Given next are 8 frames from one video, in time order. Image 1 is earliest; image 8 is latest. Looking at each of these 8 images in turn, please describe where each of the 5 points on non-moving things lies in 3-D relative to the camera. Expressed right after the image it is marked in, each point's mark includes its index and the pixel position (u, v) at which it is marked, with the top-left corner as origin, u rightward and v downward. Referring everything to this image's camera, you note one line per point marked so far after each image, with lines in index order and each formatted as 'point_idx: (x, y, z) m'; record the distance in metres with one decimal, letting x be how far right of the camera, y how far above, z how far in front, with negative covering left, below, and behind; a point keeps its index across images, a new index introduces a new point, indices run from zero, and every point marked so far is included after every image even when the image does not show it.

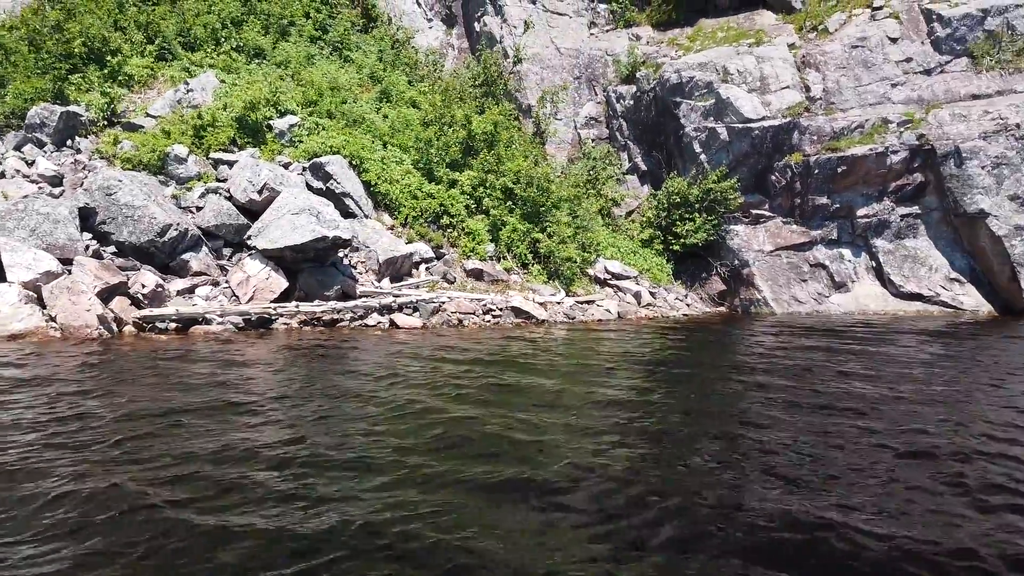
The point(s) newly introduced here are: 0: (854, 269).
0: (+7.5, +0.4, +16.8) m
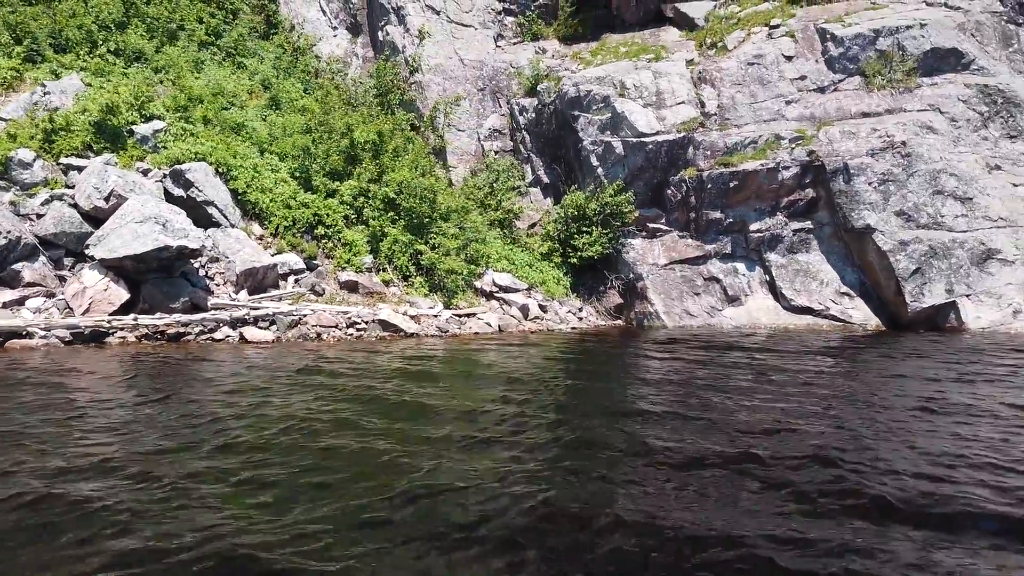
0: (+5.3, +0.1, +16.9) m
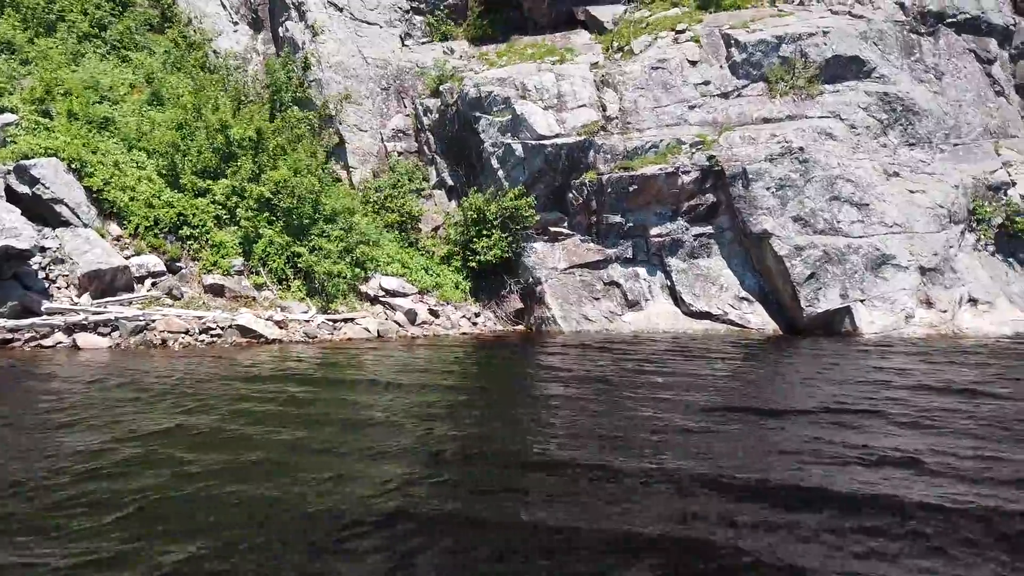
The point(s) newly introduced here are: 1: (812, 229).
0: (+3.0, 0.0, +16.8) m
1: (+6.6, +1.3, +16.7) m
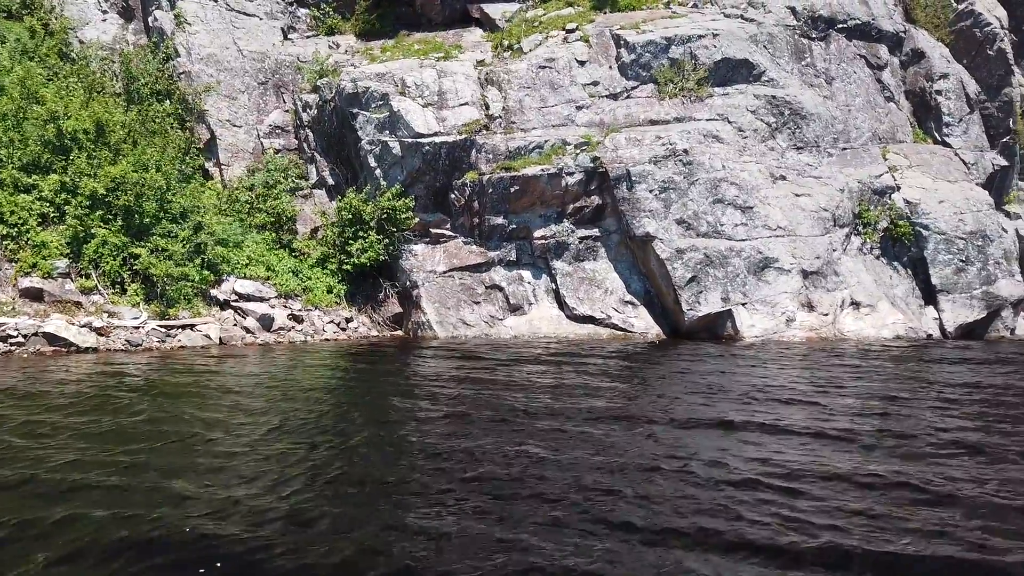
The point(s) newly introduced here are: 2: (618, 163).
0: (+0.4, -0.1, +16.4) m
1: (+4.0, +1.2, +16.5) m
2: (+2.3, +2.7, +16.5) m
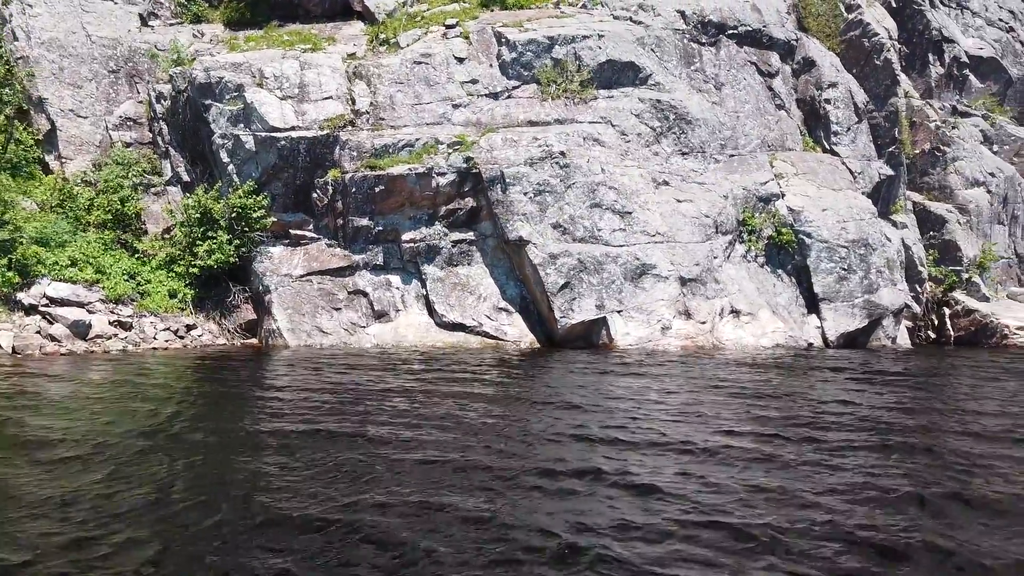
0: (-2.3, -0.2, +15.5) m
1: (+1.2, +1.1, +15.9) m
2: (-0.4, +2.6, +15.8) m
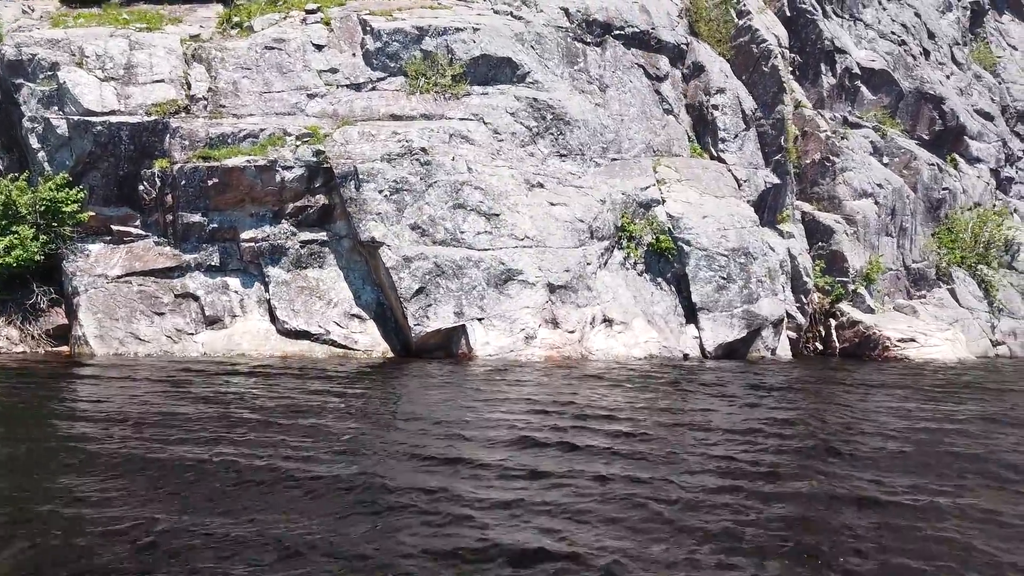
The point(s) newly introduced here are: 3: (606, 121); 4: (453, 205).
0: (-5.1, -0.3, +14.2) m
1: (-1.6, +1.0, +14.9) m
2: (-3.3, +2.5, +14.6) m
3: (+2.3, +4.2, +18.9) m
4: (-1.2, +1.7, +15.2) m
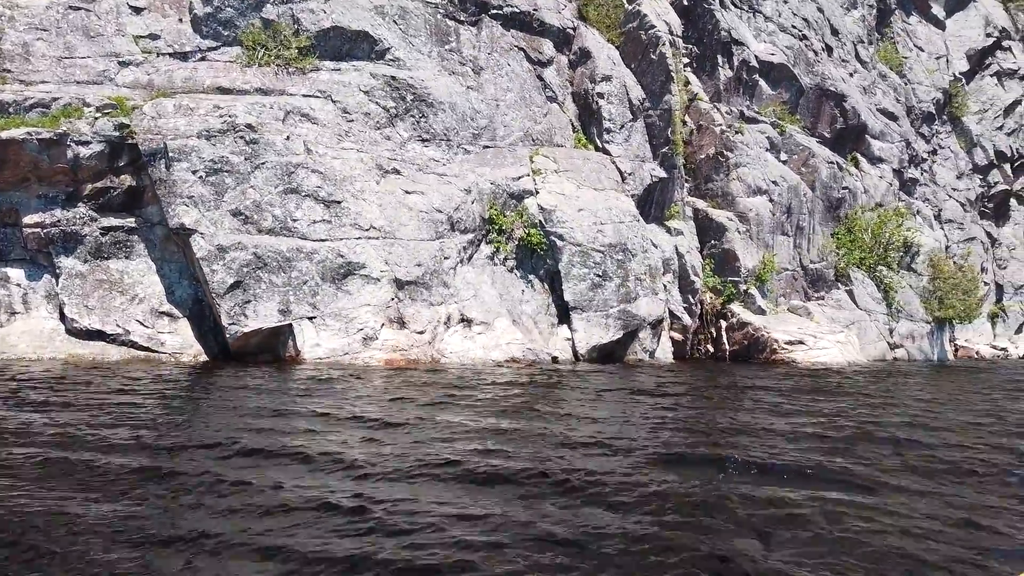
0: (-7.9, -0.1, +12.2) m
1: (-4.5, +1.0, +13.2) m
2: (-6.1, +2.6, +12.8) m
3: (-0.8, +4.2, +17.4) m
4: (-4.1, +1.8, +13.5) m
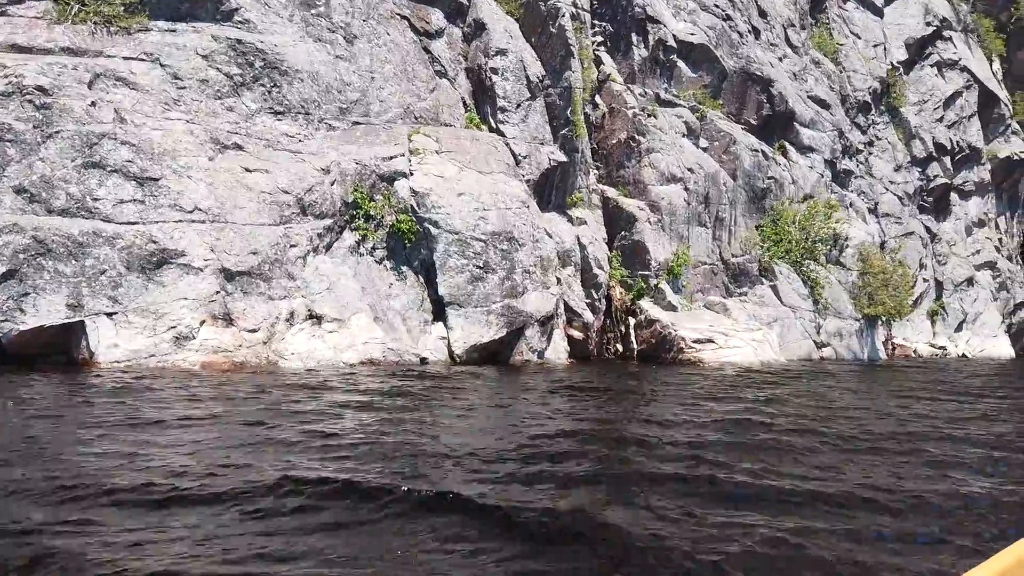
0: (-10.3, 0.0, +10.1) m
1: (-6.9, +1.2, +11.2) m
2: (-8.5, +2.7, +10.8) m
3: (-3.4, +4.4, +15.6) m
4: (-6.5, +1.9, +11.6) m
